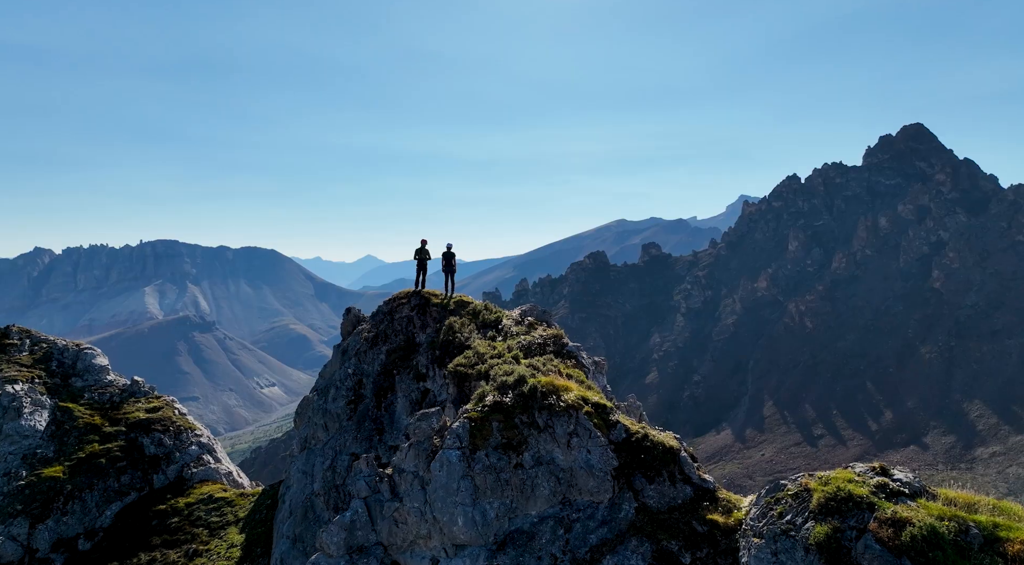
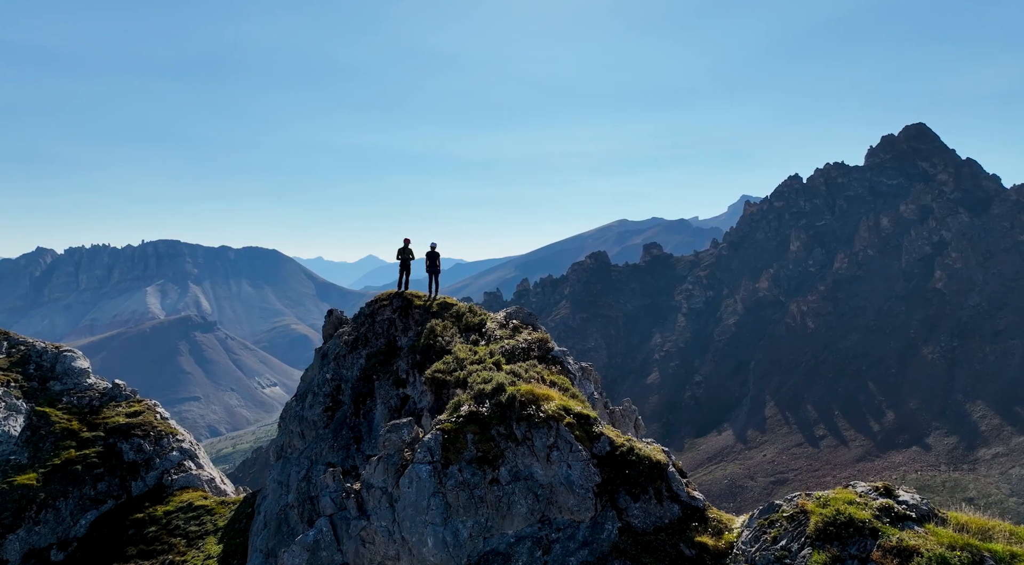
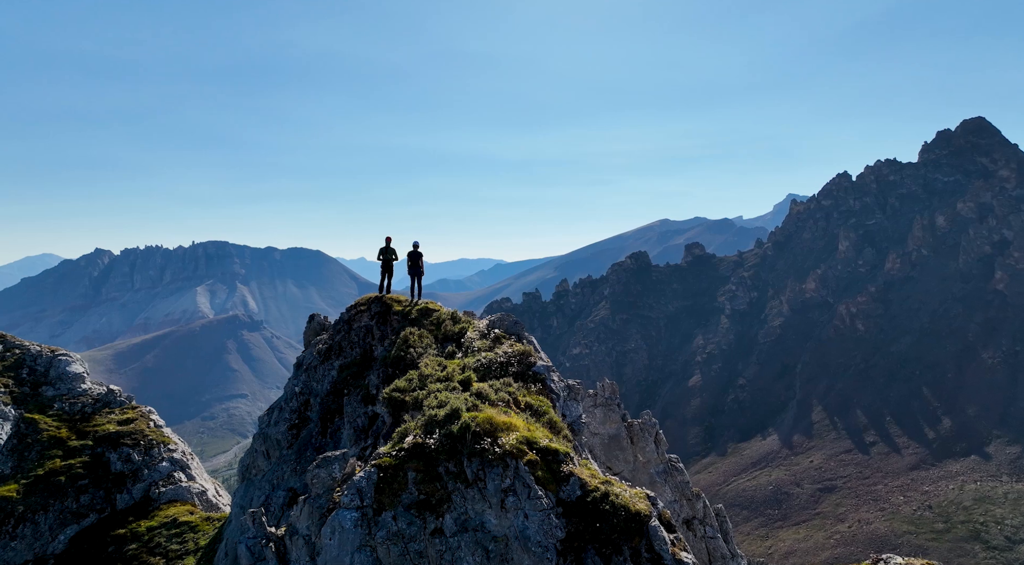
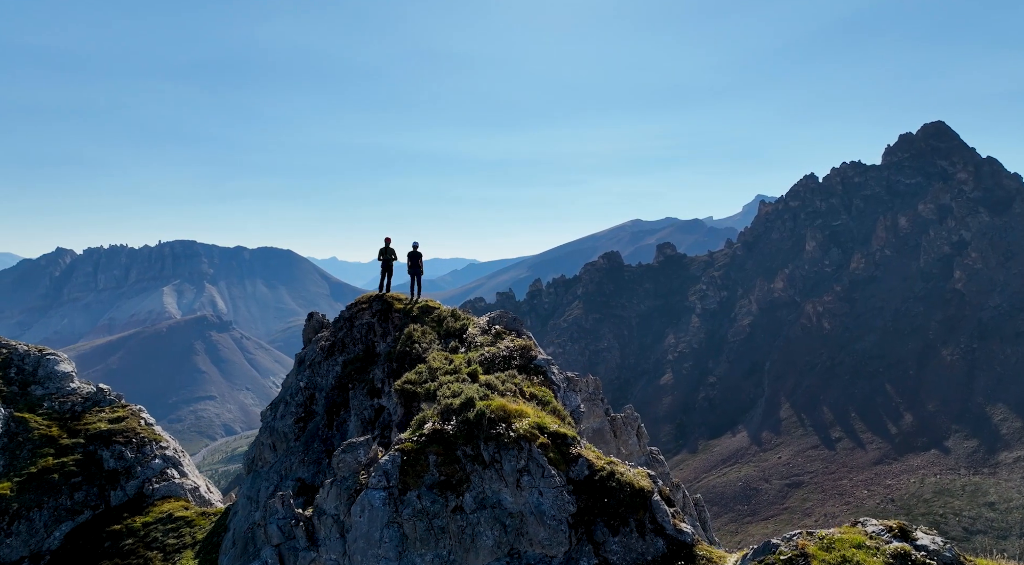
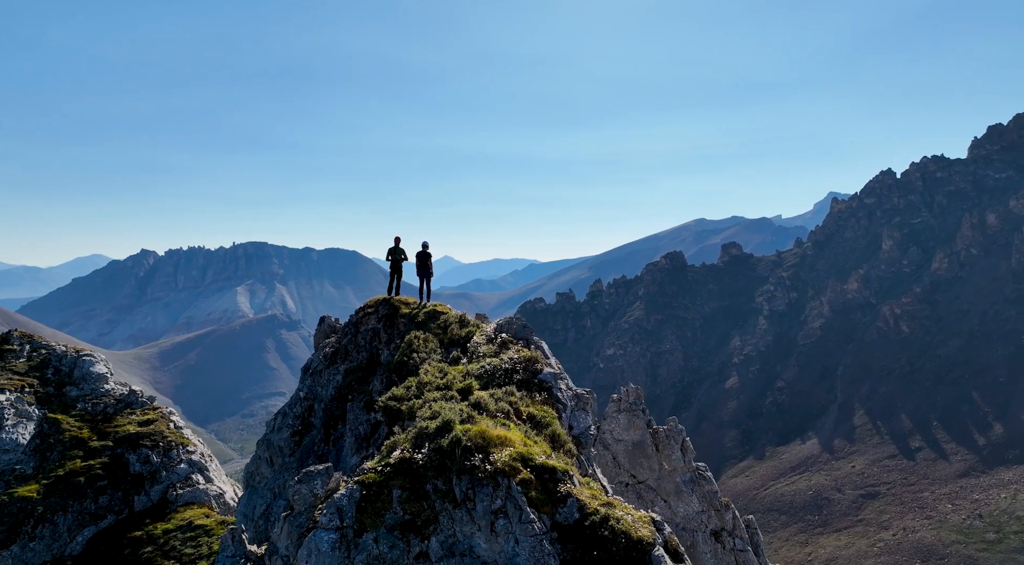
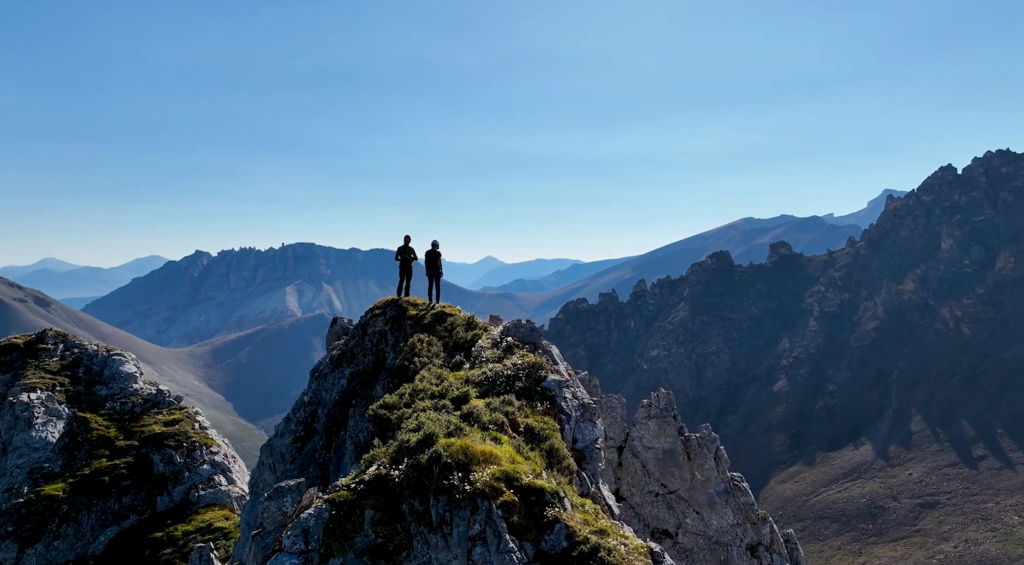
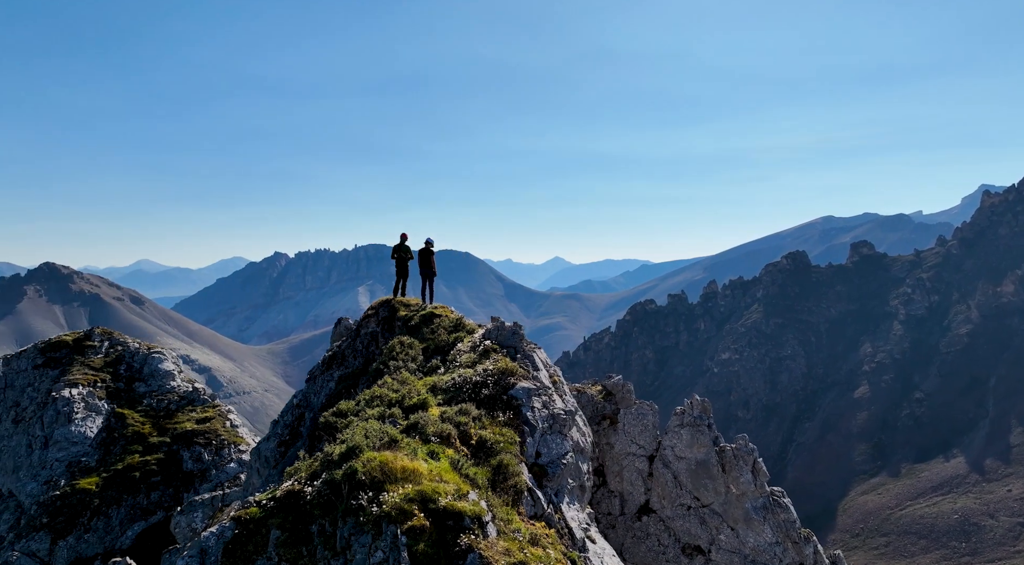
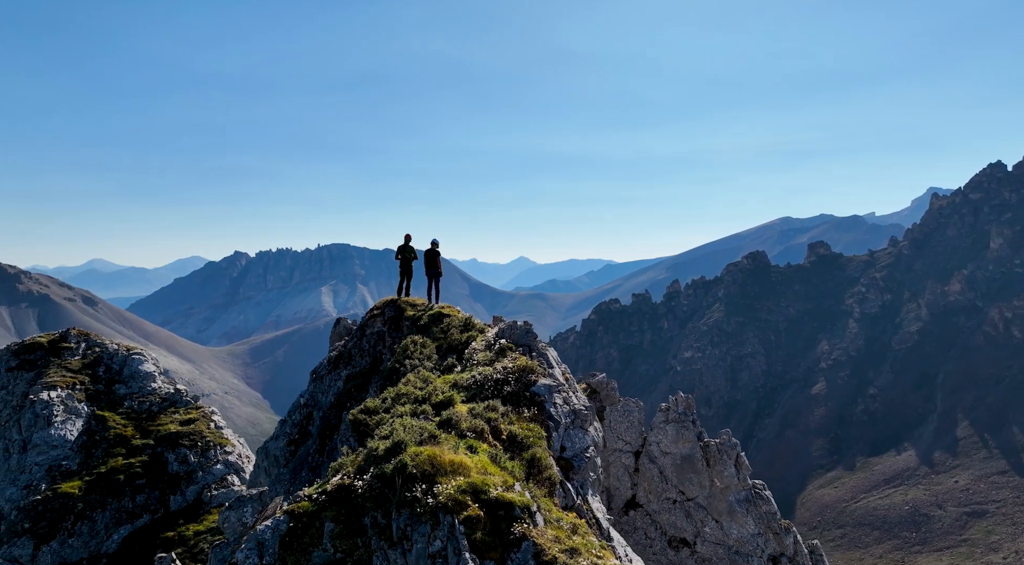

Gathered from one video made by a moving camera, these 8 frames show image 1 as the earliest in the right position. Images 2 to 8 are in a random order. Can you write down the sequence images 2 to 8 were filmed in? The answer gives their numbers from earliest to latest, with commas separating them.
2, 4, 3, 5, 6, 8, 7
